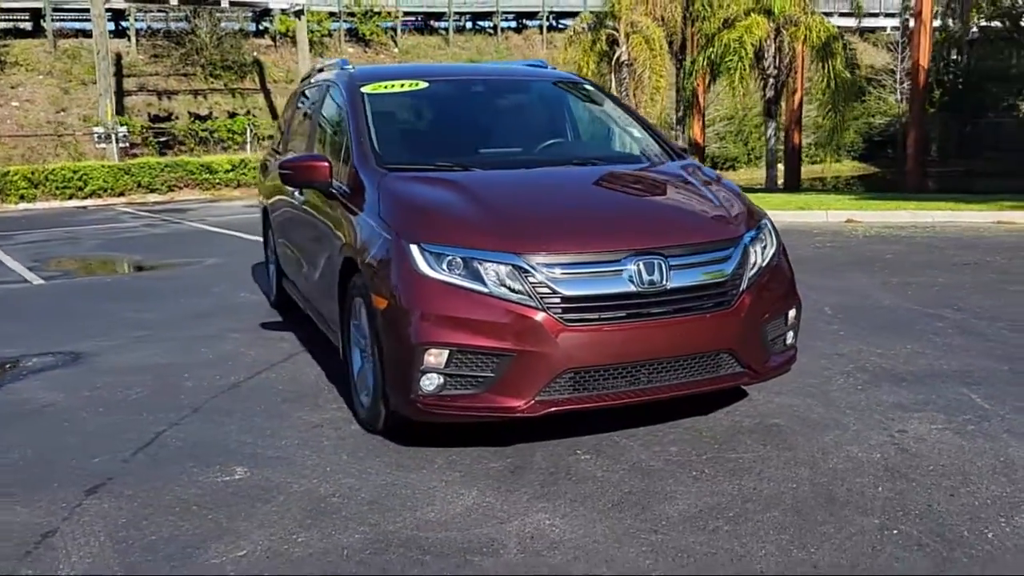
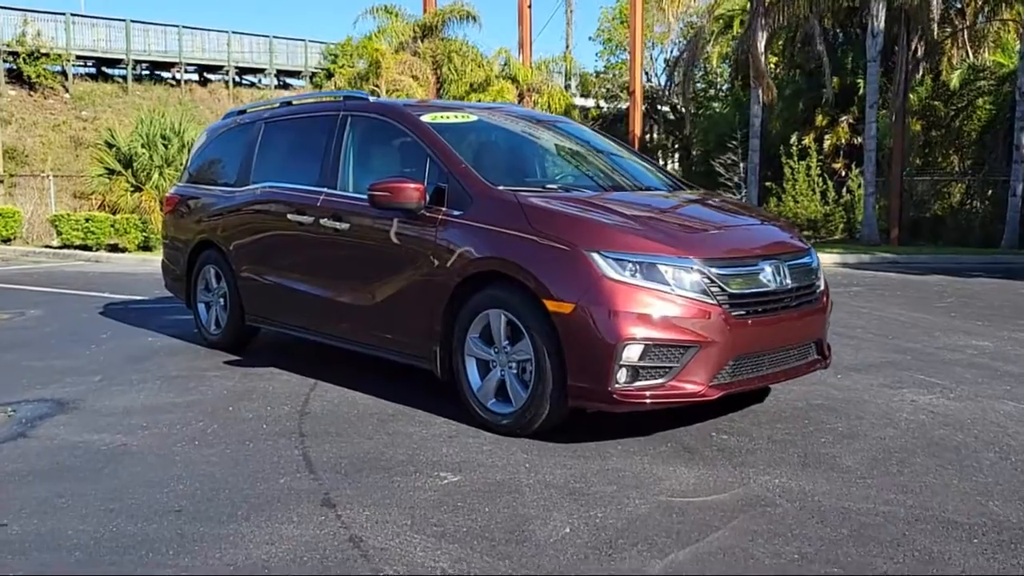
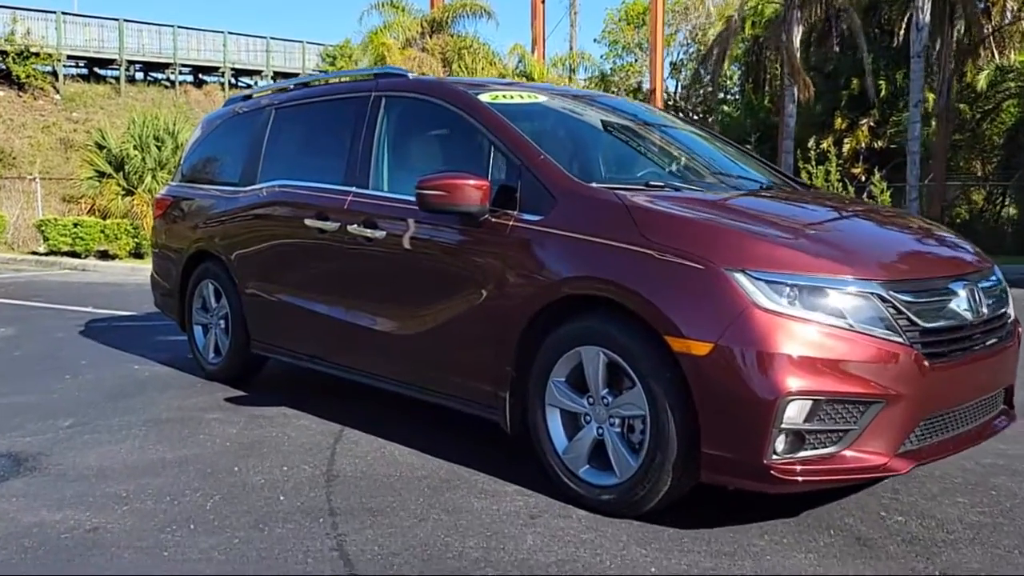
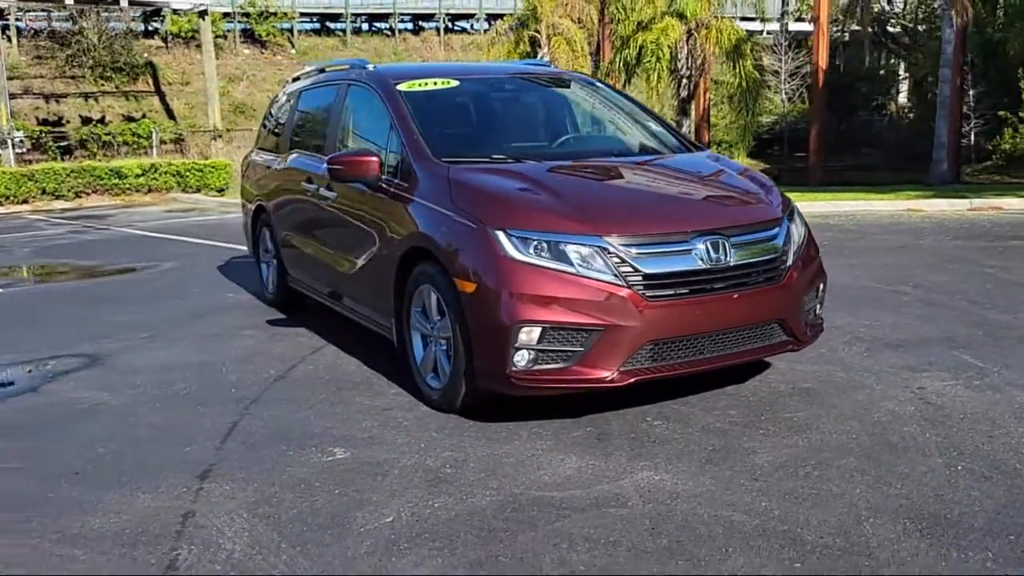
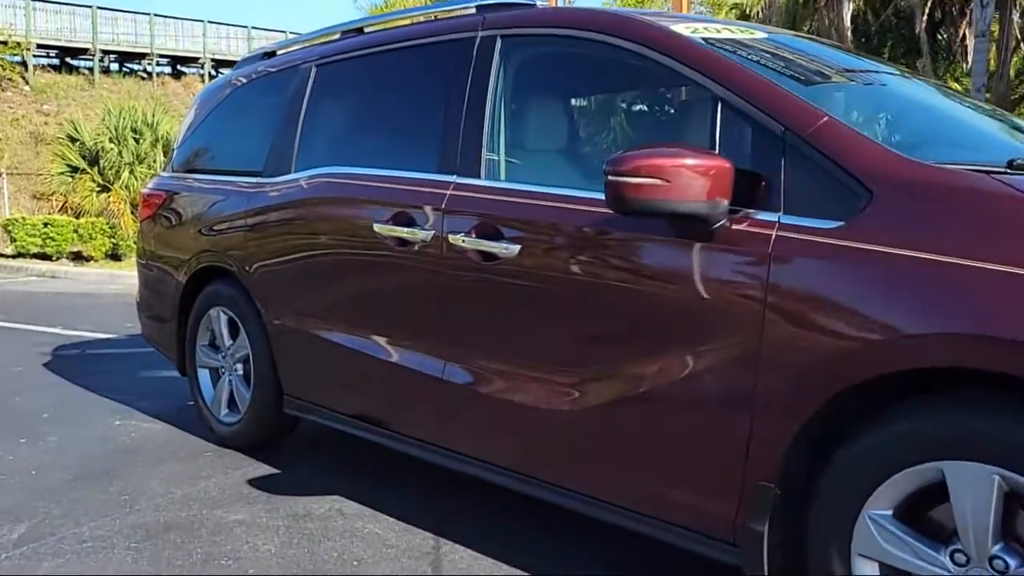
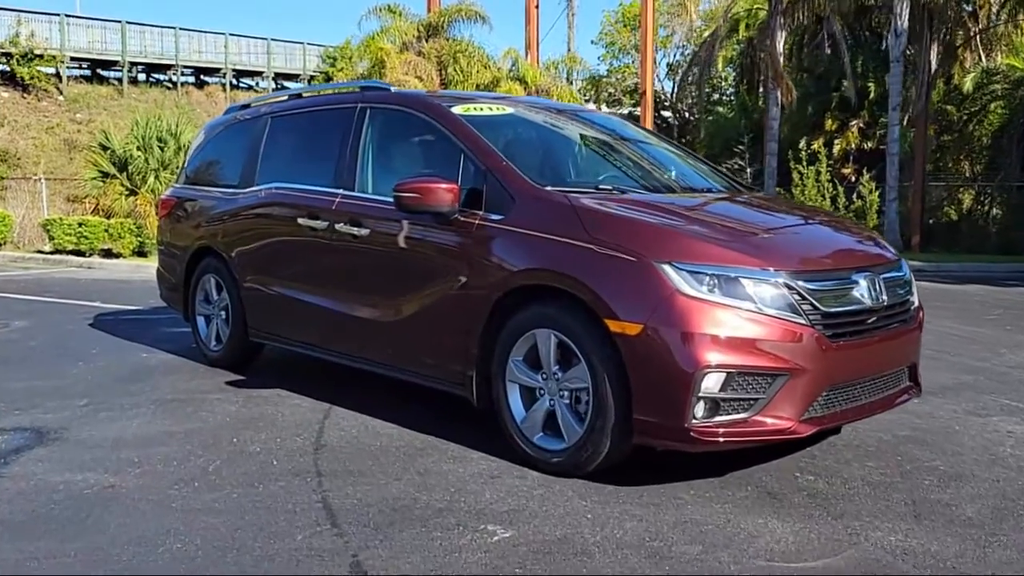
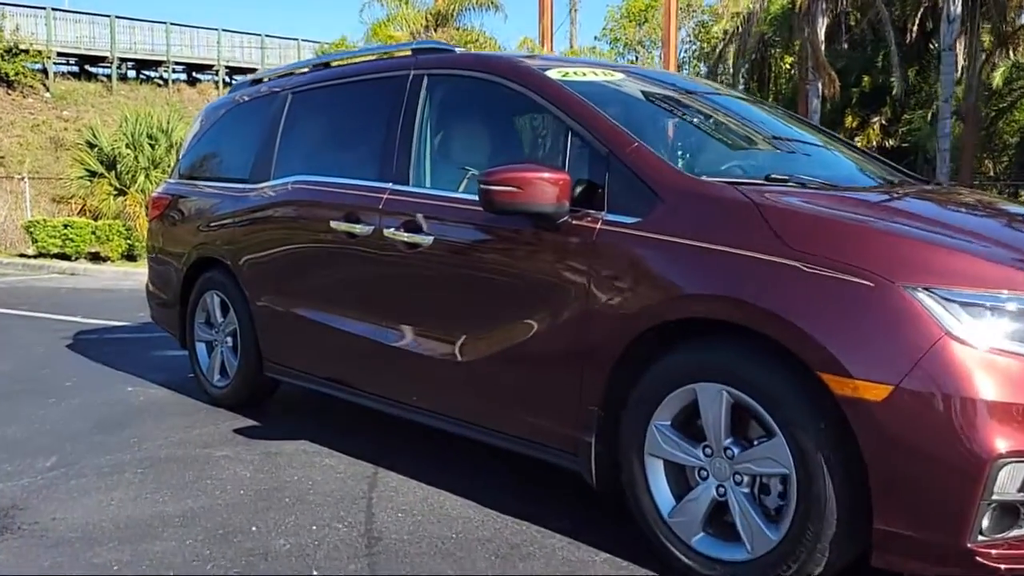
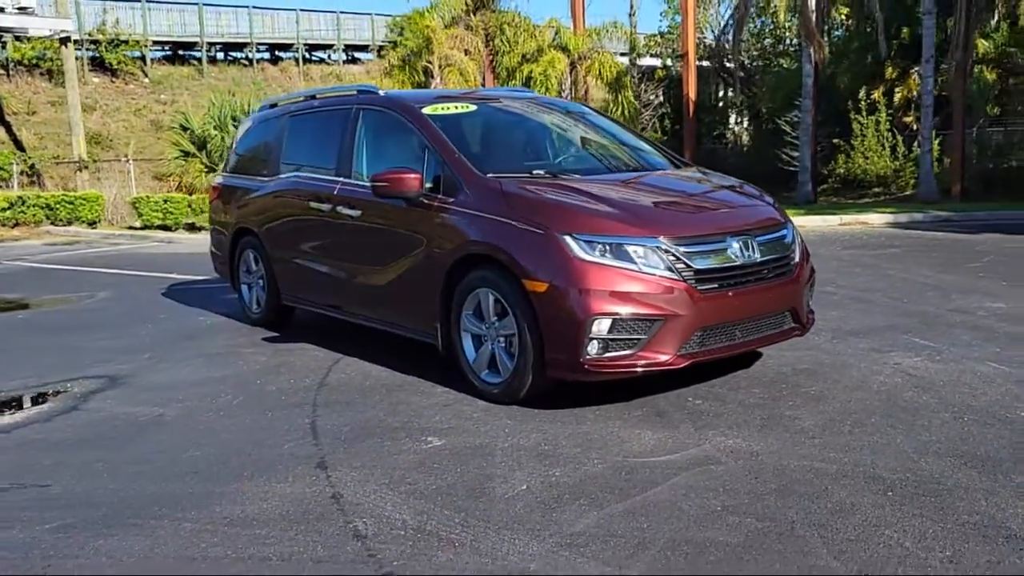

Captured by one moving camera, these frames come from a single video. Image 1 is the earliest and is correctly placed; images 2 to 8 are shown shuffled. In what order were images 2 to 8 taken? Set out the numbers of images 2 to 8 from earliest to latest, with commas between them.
4, 8, 2, 6, 3, 7, 5
